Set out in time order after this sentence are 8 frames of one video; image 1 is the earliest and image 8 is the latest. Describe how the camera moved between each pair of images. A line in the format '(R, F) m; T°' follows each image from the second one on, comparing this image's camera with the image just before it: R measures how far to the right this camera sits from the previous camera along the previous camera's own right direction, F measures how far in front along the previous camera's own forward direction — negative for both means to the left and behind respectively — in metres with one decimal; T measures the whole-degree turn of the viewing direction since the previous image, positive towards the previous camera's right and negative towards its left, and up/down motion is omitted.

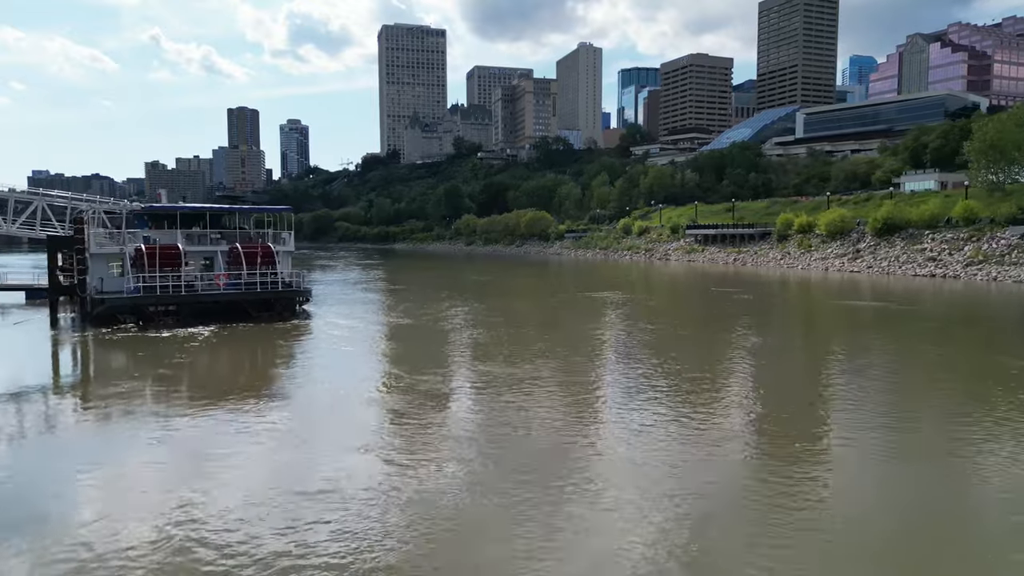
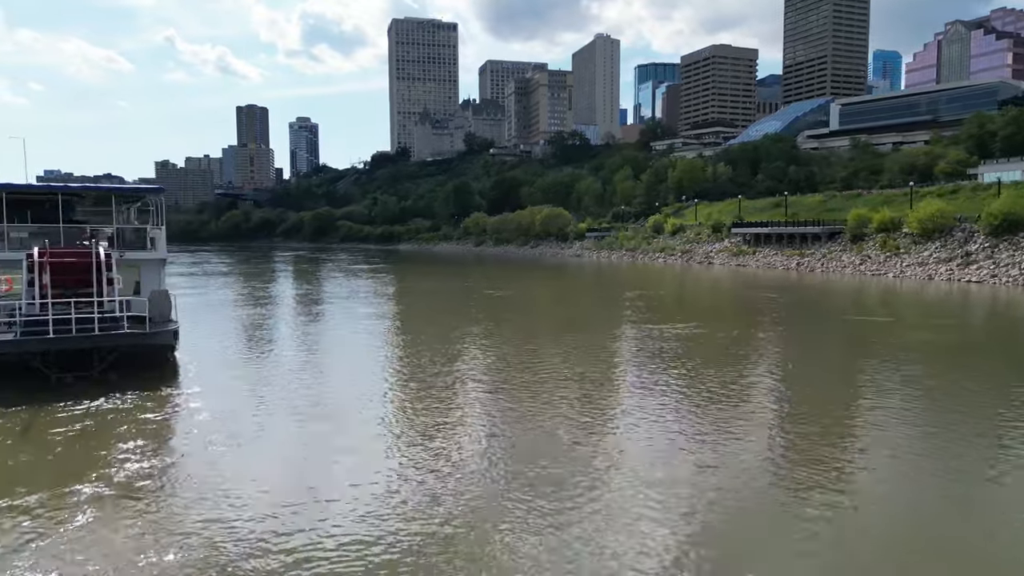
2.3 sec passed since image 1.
(-0.1, +7.2) m; -1°
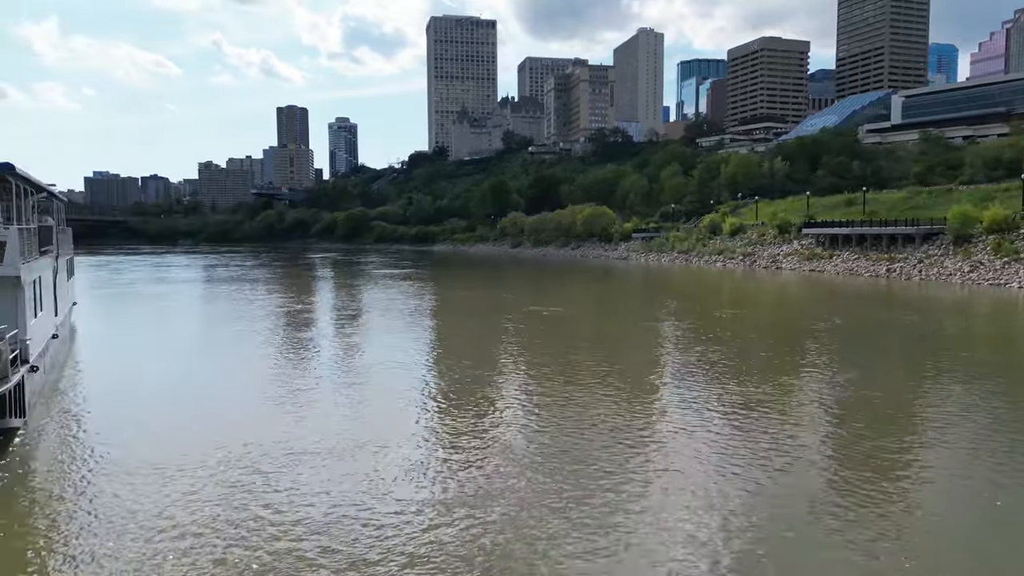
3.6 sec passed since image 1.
(-0.1, +4.2) m; -3°
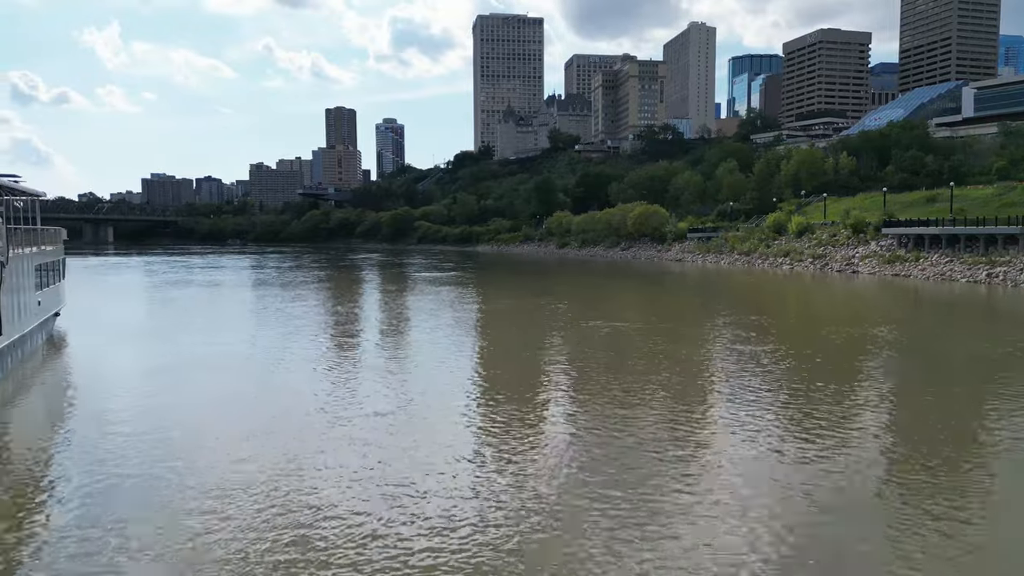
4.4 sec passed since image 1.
(-0.1, +2.6) m; -4°
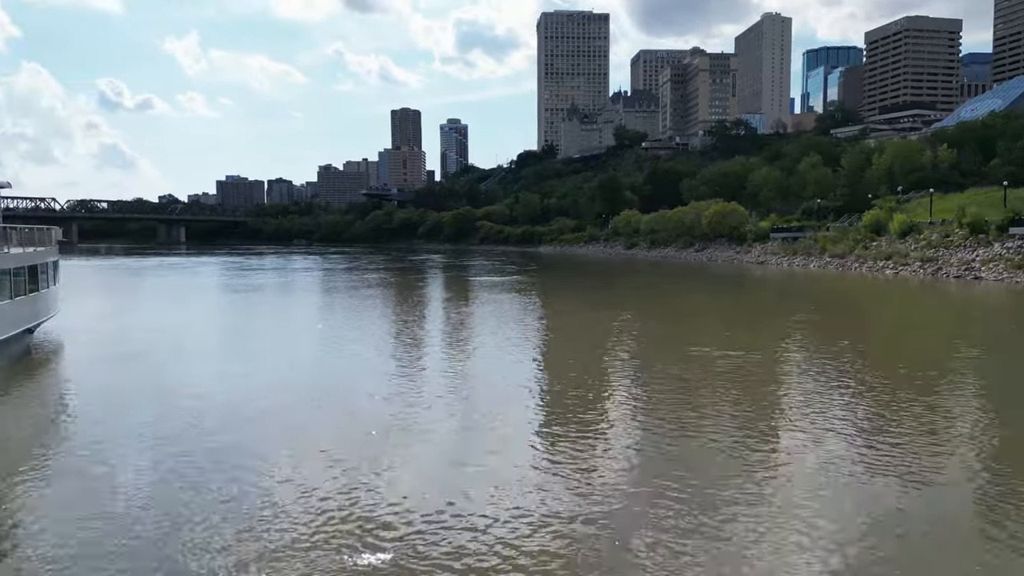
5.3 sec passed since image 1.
(-0.1, +3.0) m; -5°
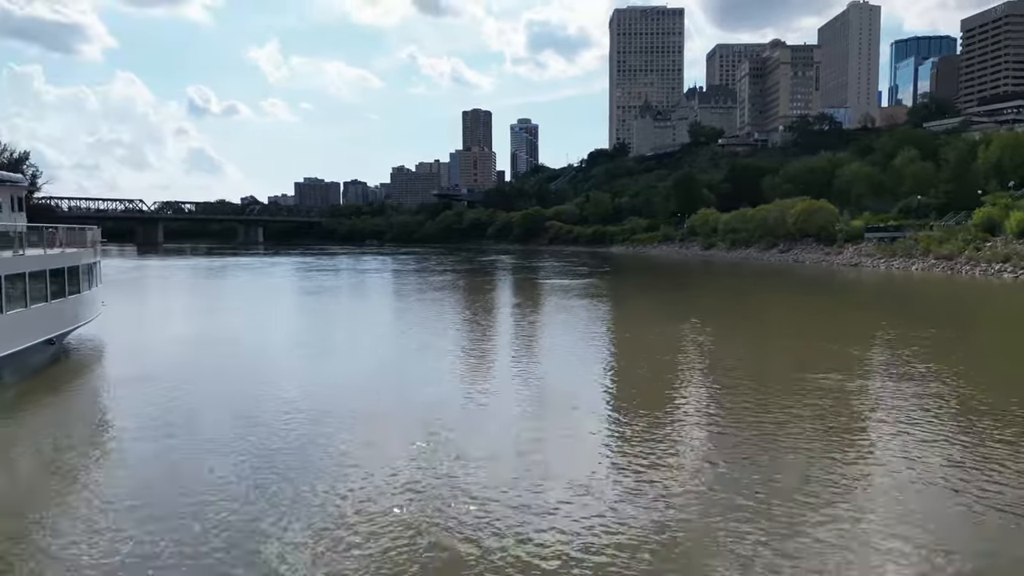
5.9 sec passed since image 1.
(0.0, +1.7) m; -6°
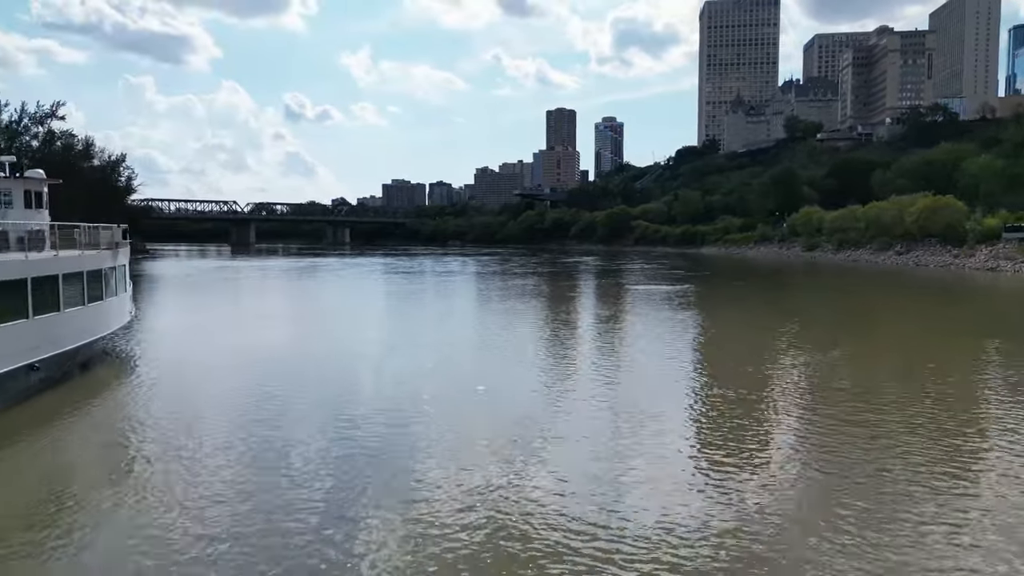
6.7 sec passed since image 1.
(0.0, +2.4) m; -7°
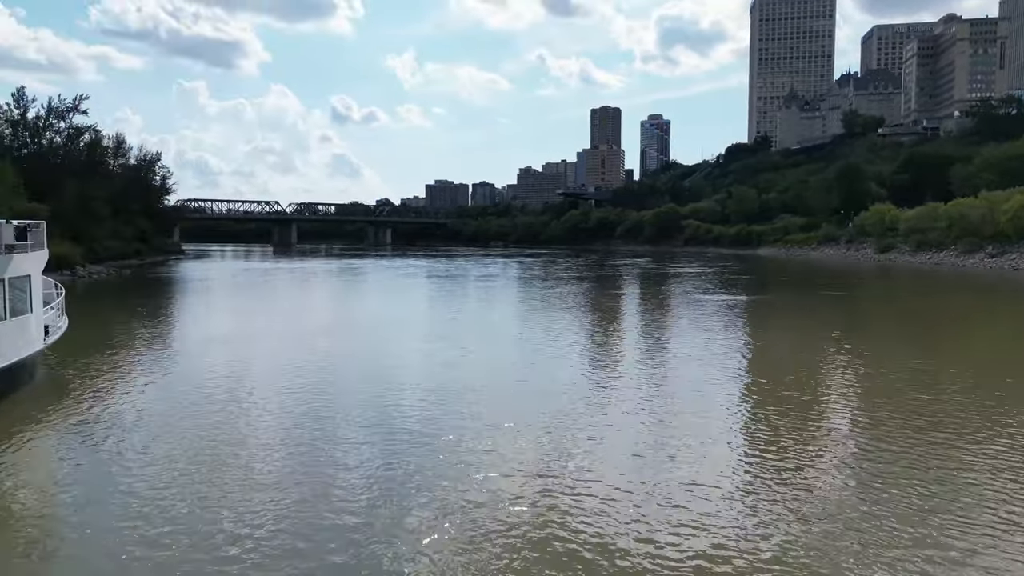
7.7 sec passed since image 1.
(0.0, +3.2) m; -3°
